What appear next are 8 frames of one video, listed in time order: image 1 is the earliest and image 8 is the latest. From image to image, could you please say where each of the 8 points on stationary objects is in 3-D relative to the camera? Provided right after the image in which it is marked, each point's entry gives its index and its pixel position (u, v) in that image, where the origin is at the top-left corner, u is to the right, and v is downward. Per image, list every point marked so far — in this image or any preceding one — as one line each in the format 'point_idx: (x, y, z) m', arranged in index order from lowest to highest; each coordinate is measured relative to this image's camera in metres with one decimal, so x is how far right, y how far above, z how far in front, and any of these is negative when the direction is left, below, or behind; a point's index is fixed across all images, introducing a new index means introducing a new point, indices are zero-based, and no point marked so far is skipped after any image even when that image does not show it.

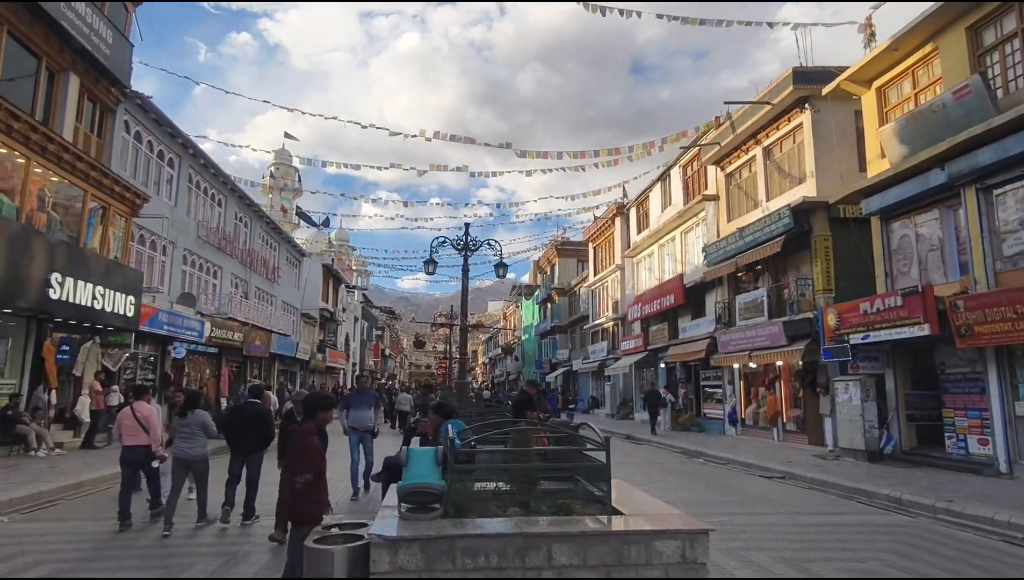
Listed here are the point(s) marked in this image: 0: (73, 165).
0: (-11.3, +3.2, +16.3) m
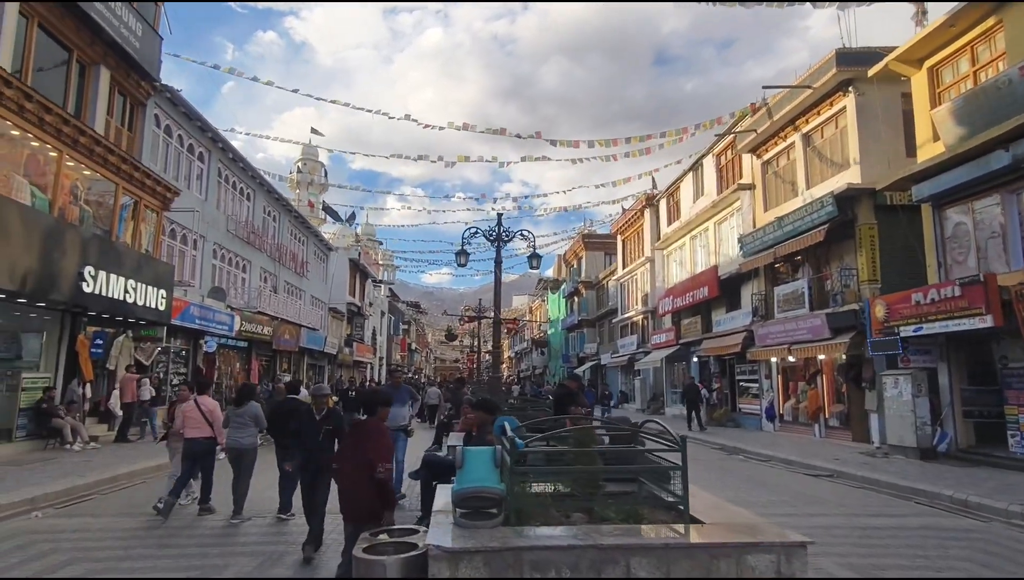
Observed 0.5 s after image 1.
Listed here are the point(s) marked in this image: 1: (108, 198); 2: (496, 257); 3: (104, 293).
0: (-10.5, +3.4, +16.3) m
1: (-10.8, +2.5, +16.9) m
2: (-0.3, +0.8, +15.4) m
3: (-10.2, -0.1, +15.7) m
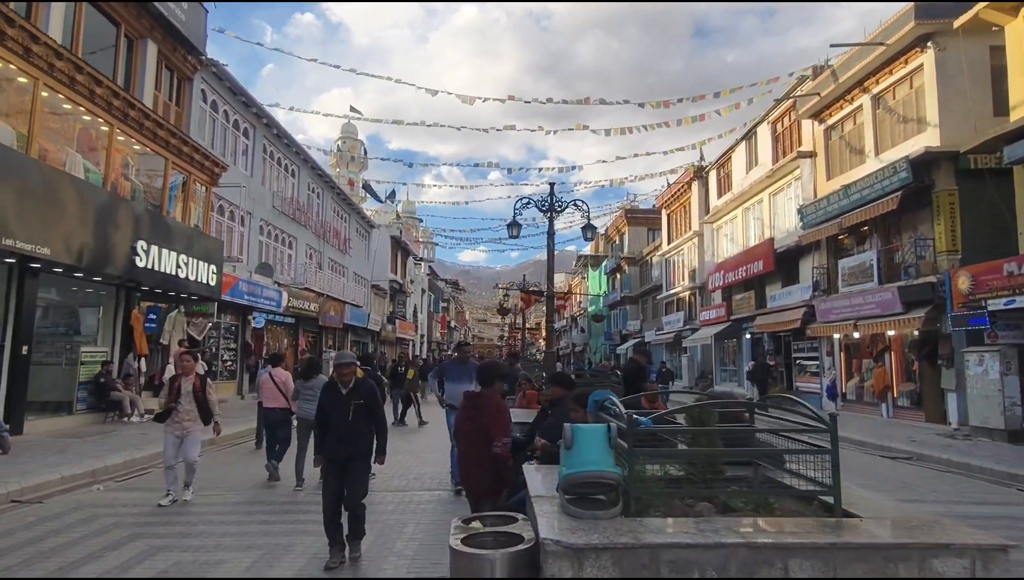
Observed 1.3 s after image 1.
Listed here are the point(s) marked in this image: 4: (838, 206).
0: (-9.2, +4.0, +16.3) m
1: (-9.5, +3.1, +16.9) m
2: (+0.9, +1.4, +14.8) m
3: (-8.9, +0.5, +15.8) m
4: (+10.1, +2.6, +19.6) m
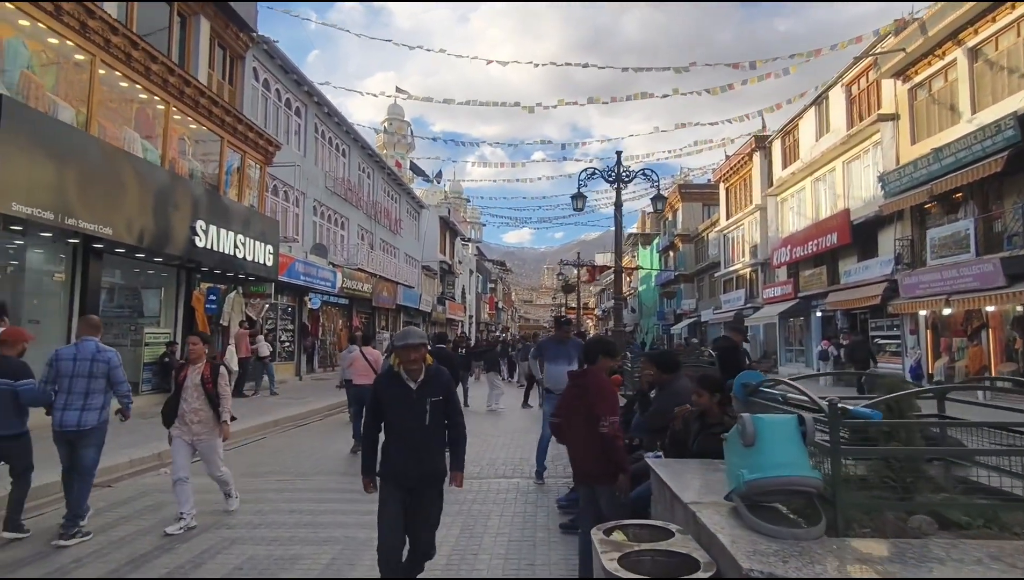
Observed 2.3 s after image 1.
0: (-7.7, +4.5, +16.1) m
1: (-7.9, +3.6, +16.7) m
2: (+2.3, +2.0, +14.0) m
3: (-7.3, +1.0, +15.7) m
4: (+11.8, +3.4, +18.0) m
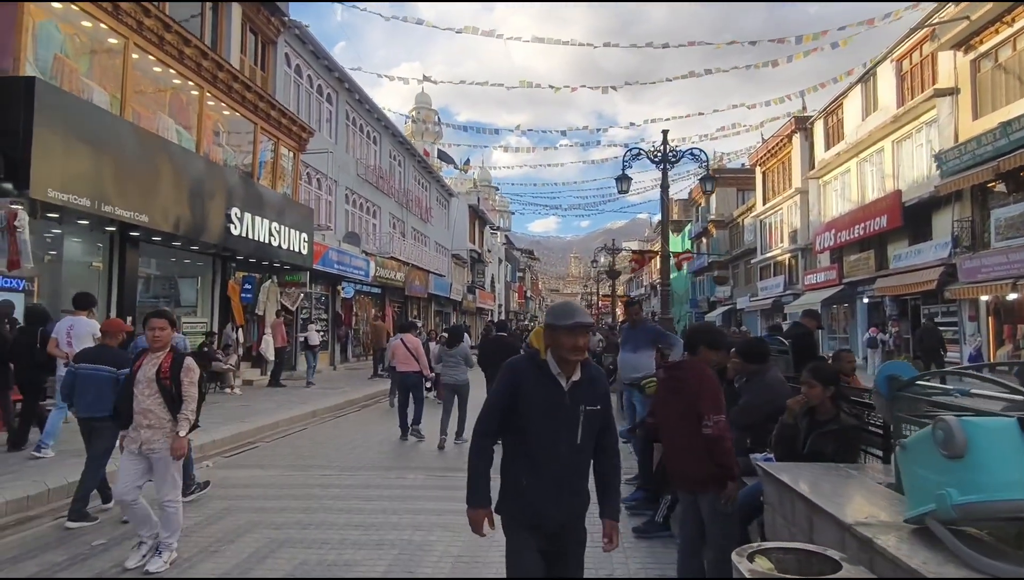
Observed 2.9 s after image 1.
0: (-6.7, +4.8, +15.8) m
1: (-6.9, +3.9, +16.5) m
2: (+3.2, +2.3, +13.3) m
3: (-6.4, +1.3, +15.4) m
4: (+12.9, +3.8, +17.0) m
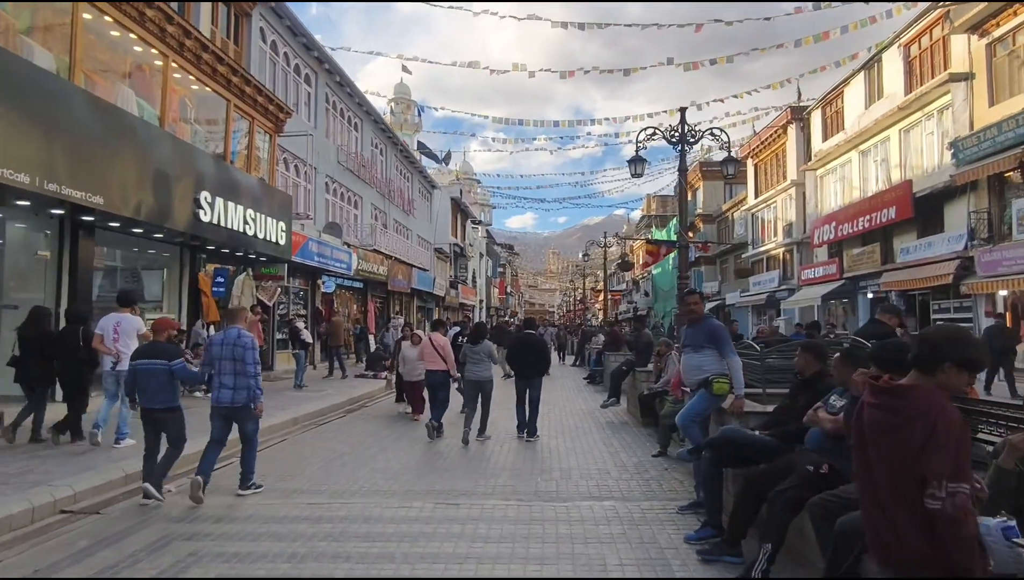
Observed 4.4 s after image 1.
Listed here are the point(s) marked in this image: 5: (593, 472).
0: (-6.7, +5.0, +14.3) m
1: (-6.9, +4.1, +14.9) m
2: (+3.3, +2.4, +12.2) m
3: (-6.4, +1.5, +13.9) m
4: (+12.8, +4.0, +16.1) m
5: (+1.0, -2.1, +7.4) m
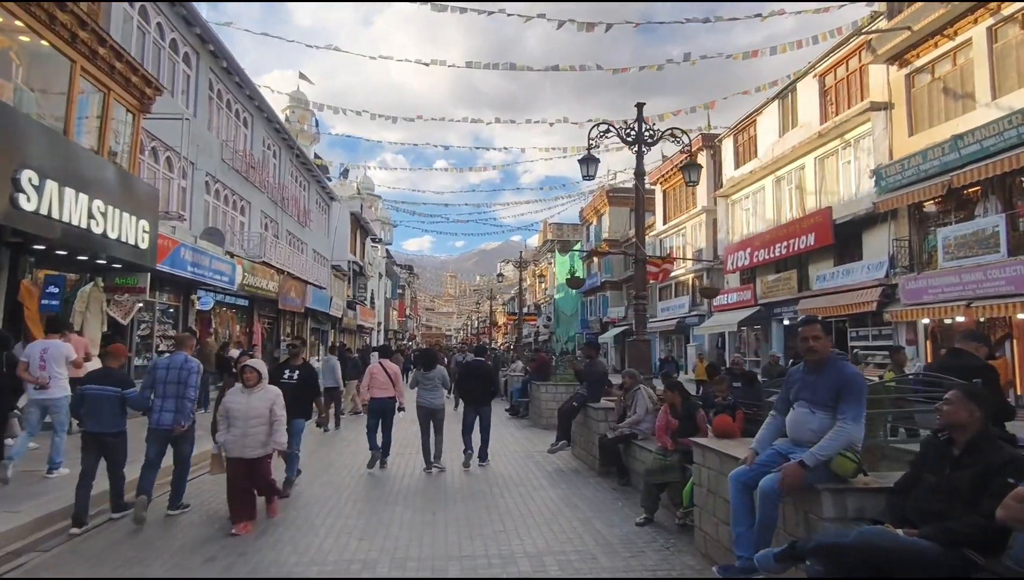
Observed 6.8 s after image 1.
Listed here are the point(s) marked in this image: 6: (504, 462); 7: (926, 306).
0: (-8.1, +4.7, +11.1) m
1: (-8.4, +3.8, +11.7) m
2: (+2.1, +2.1, +10.6) m
3: (-7.7, +1.2, +10.7) m
4: (+10.9, +3.3, +16.1) m
5: (+0.5, -2.3, +5.4) m
6: (-0.1, -2.7, +9.8) m
7: (+10.8, -0.4, +16.4) m
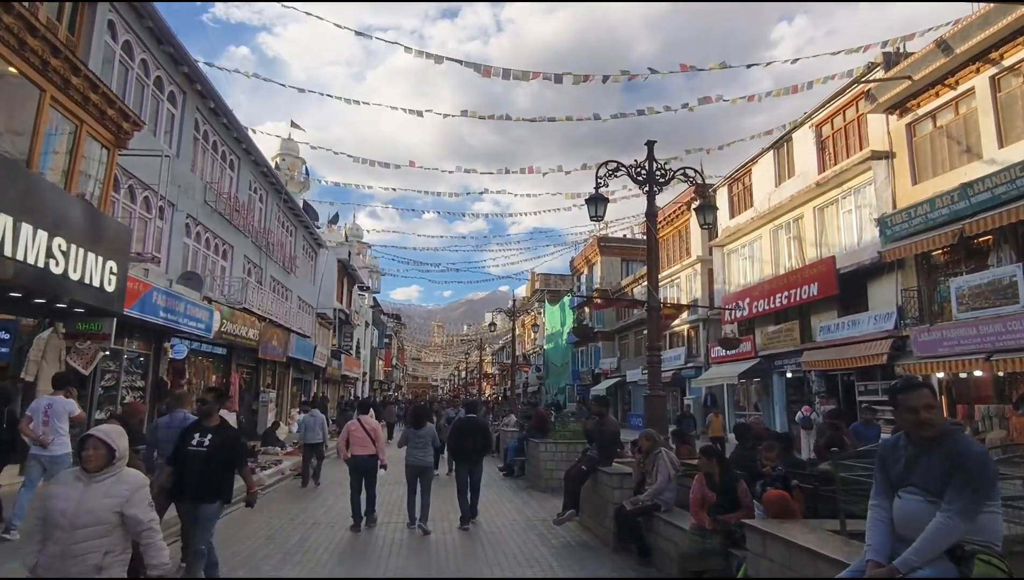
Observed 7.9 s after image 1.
0: (-8.0, +4.0, +10.4) m
1: (-8.4, +3.1, +11.0) m
2: (+2.1, +1.3, +9.9) m
3: (-7.7, +0.5, +9.8) m
4: (+10.8, +2.0, +15.6) m
5: (+0.6, -2.6, +4.3) m
6: (-0.1, -3.3, +8.7) m
7: (+10.6, -1.7, +15.6) m
